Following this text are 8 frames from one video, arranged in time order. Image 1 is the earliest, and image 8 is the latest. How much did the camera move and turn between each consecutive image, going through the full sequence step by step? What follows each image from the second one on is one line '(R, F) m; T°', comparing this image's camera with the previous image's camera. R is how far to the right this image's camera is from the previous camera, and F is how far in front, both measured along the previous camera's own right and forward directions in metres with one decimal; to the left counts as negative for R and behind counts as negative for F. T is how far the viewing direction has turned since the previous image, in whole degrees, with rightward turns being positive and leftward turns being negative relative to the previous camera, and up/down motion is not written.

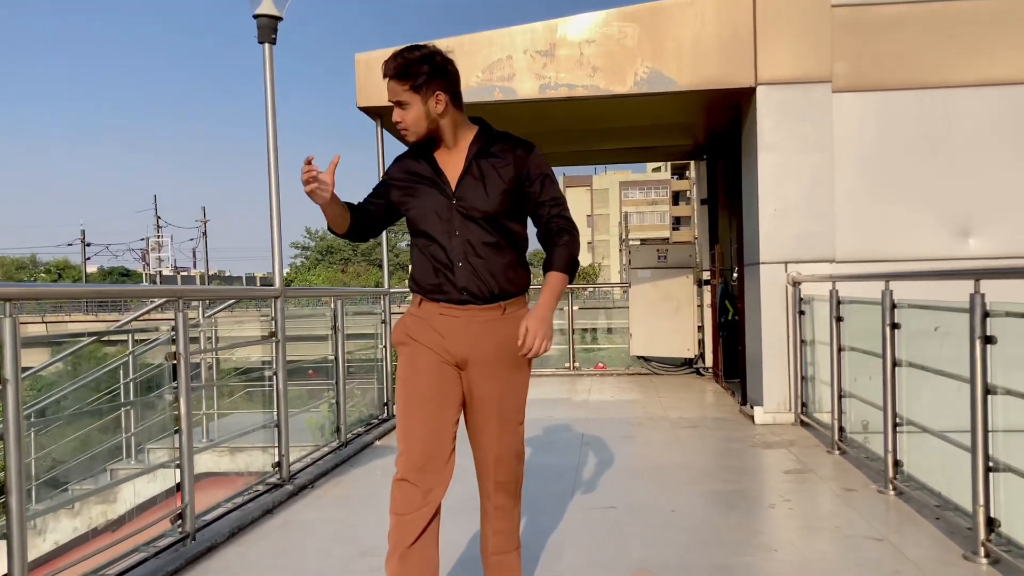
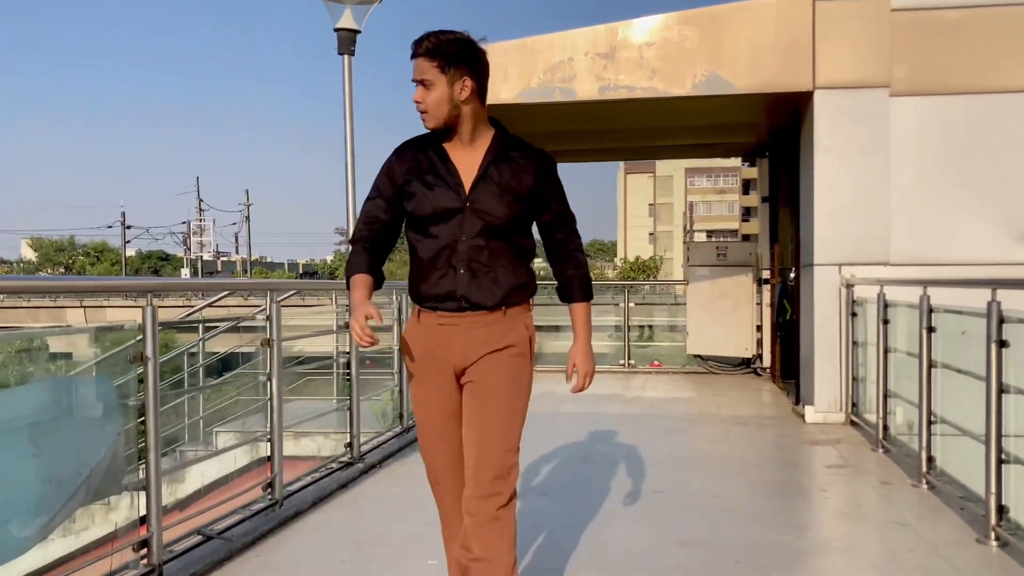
(-0.2, -0.1) m; 0°
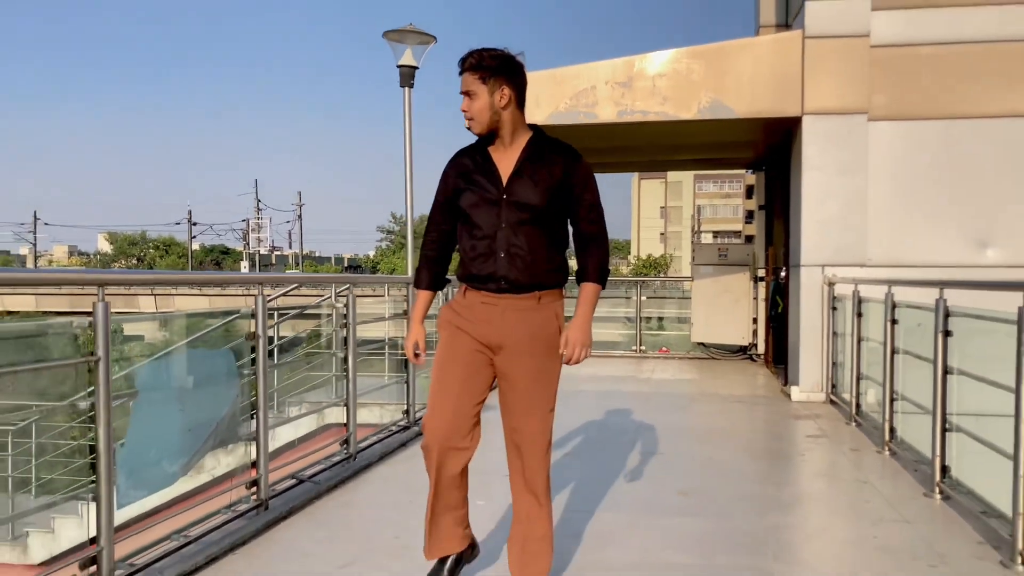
(0.0, -0.7) m; -2°
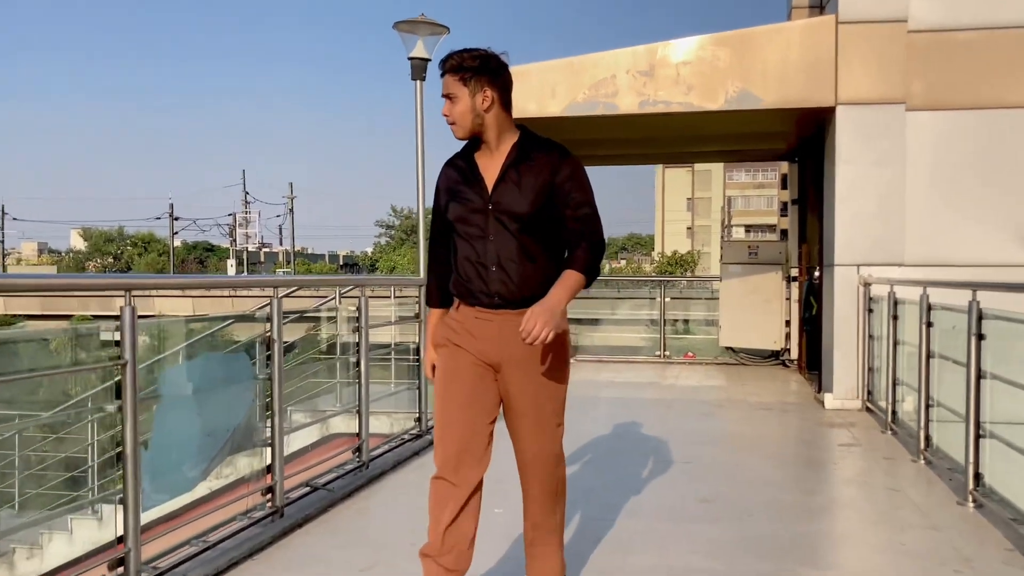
(-0.2, +0.3) m; +2°
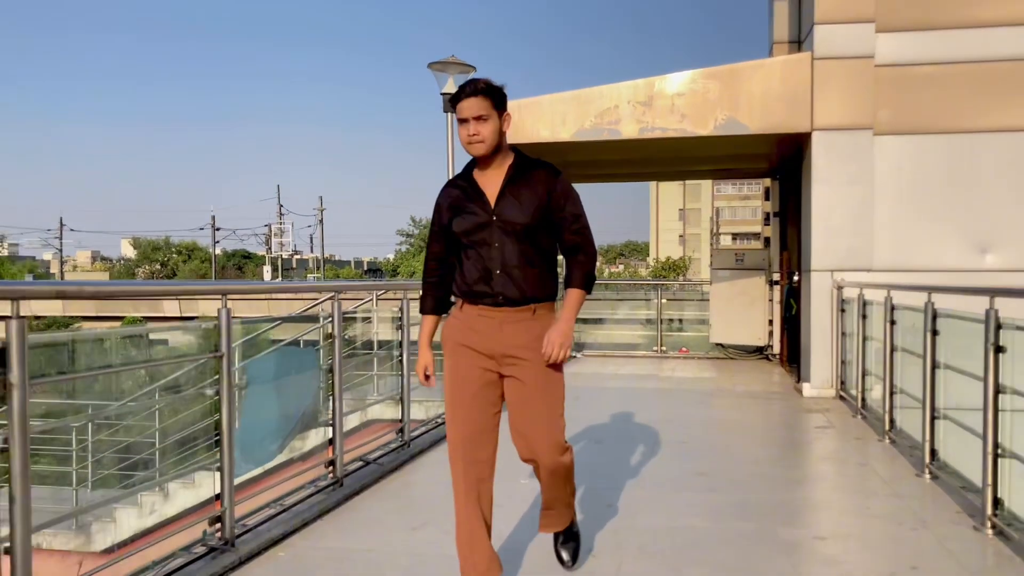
(0.0, -0.6) m; -1°
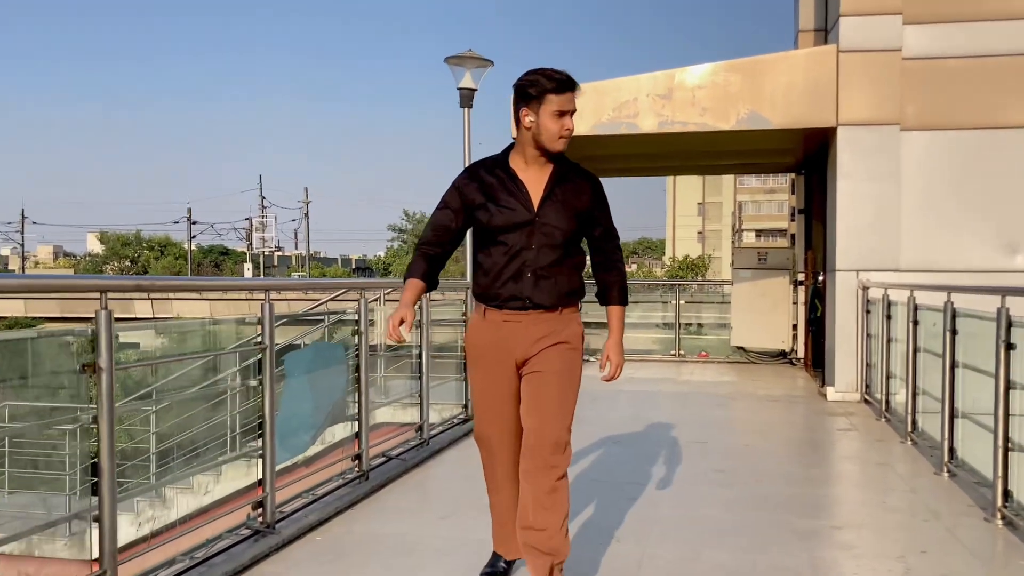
(-0.3, +0.2) m; +3°
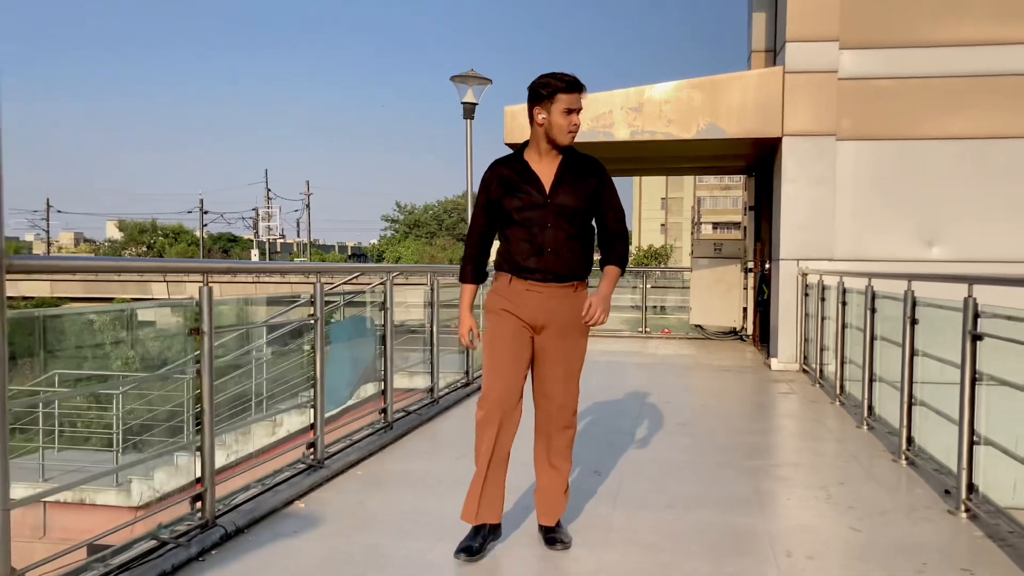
(-0.1, -0.7) m; +1°
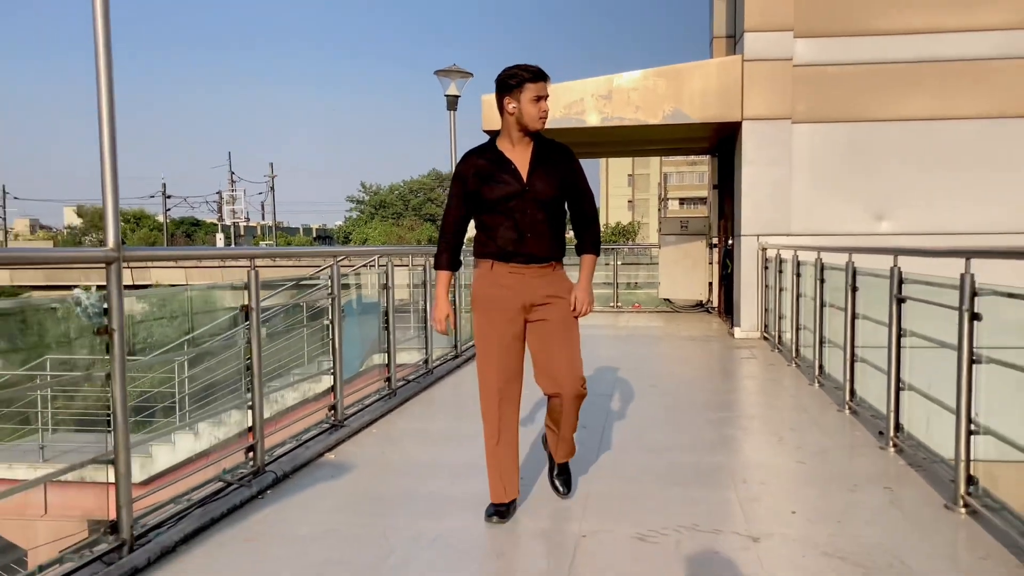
(-0.3, -0.3) m; +4°
